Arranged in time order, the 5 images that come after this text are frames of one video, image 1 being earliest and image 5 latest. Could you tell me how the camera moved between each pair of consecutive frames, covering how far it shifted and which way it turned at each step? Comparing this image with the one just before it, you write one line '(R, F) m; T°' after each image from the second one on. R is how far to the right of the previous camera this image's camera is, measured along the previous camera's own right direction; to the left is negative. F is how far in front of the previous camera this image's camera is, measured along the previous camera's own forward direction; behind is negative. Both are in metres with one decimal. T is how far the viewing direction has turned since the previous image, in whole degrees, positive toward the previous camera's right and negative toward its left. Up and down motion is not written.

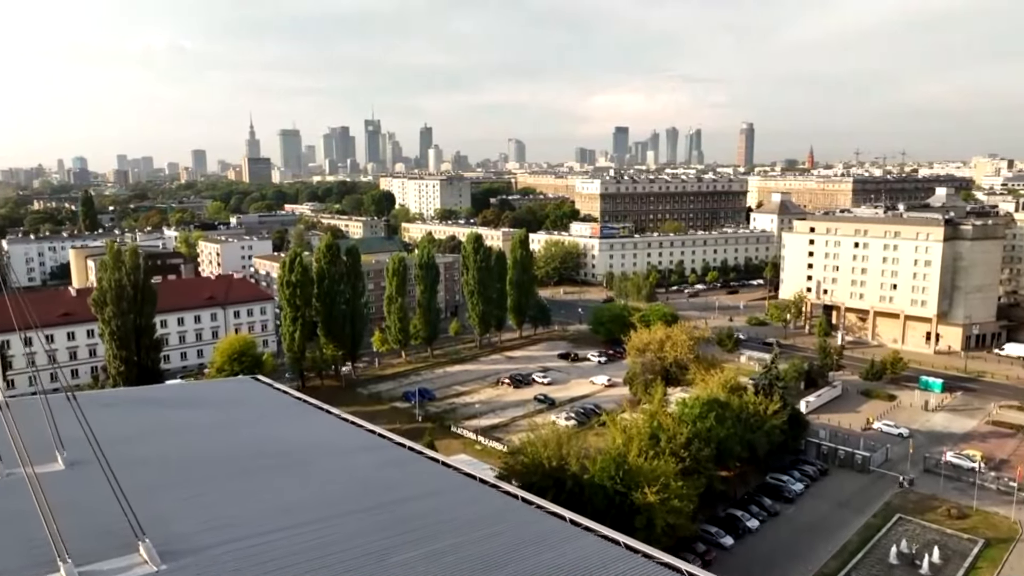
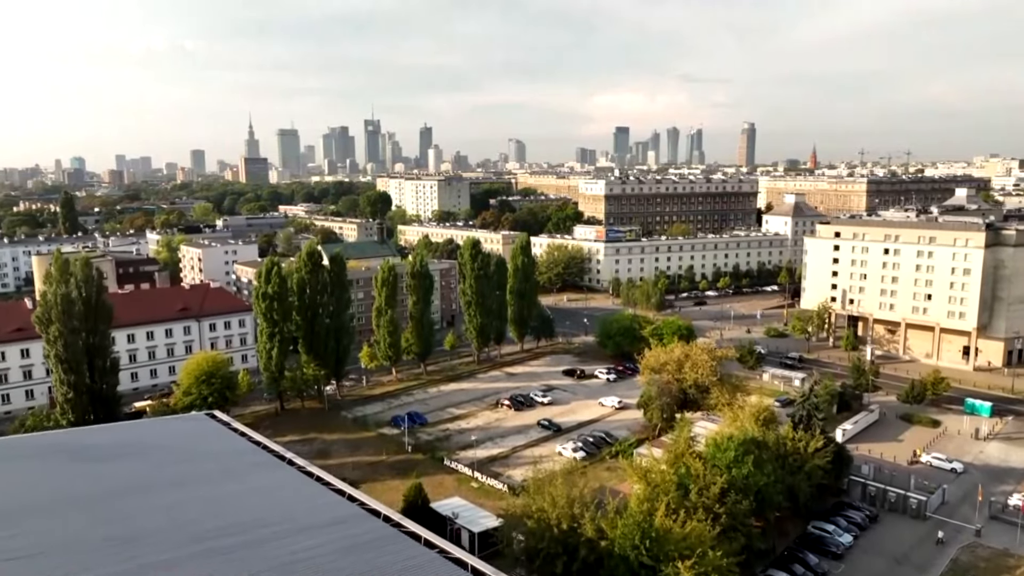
(0.0, +3.8) m; 0°
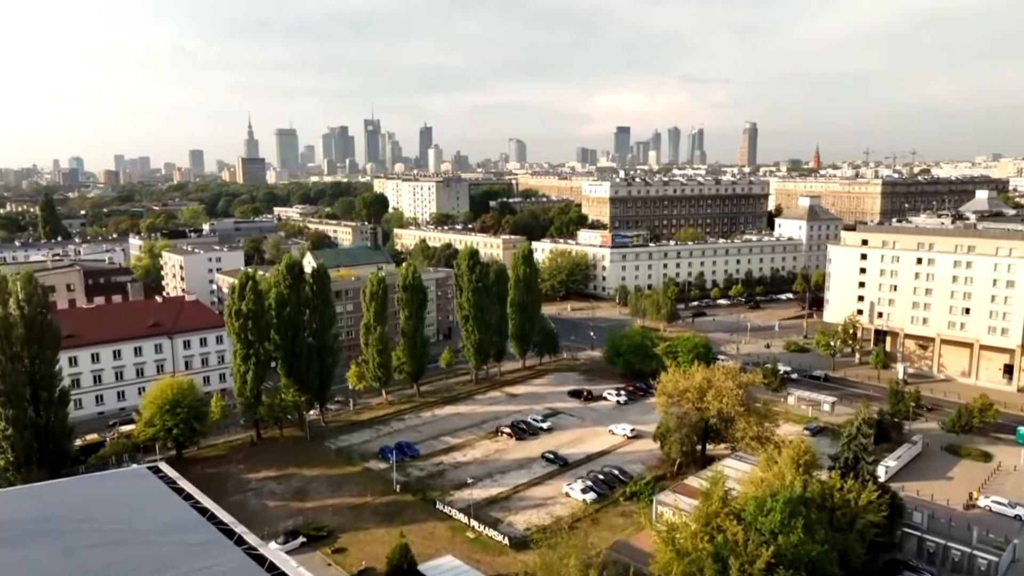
(0.0, +3.5) m; 0°
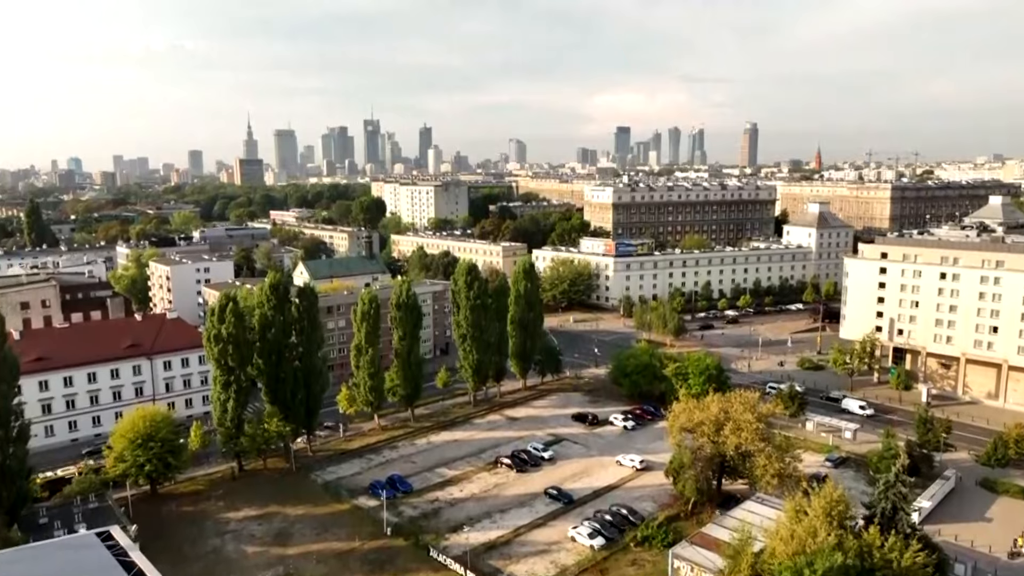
(0.0, +2.2) m; 0°
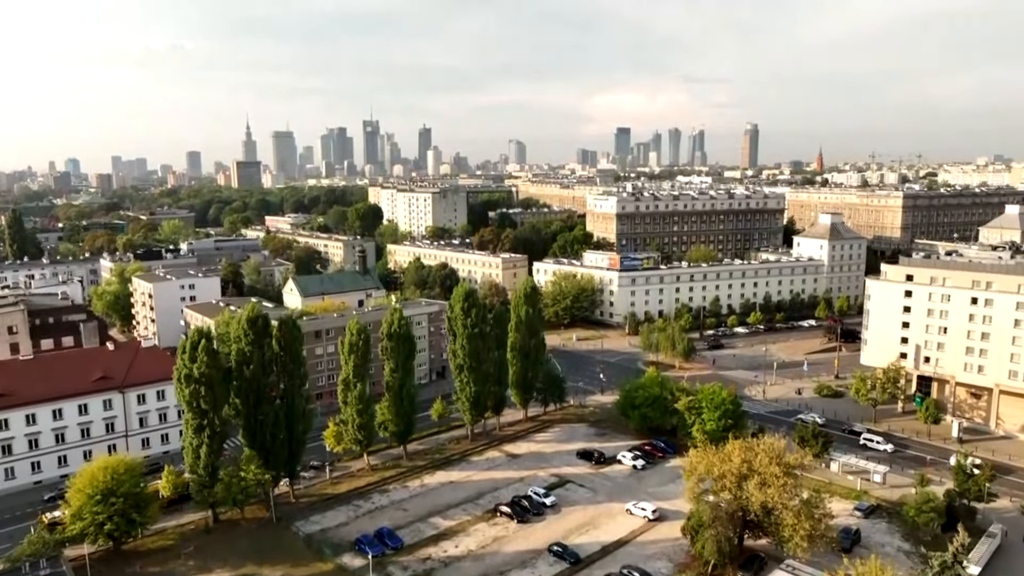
(0.0, +2.6) m; 0°
